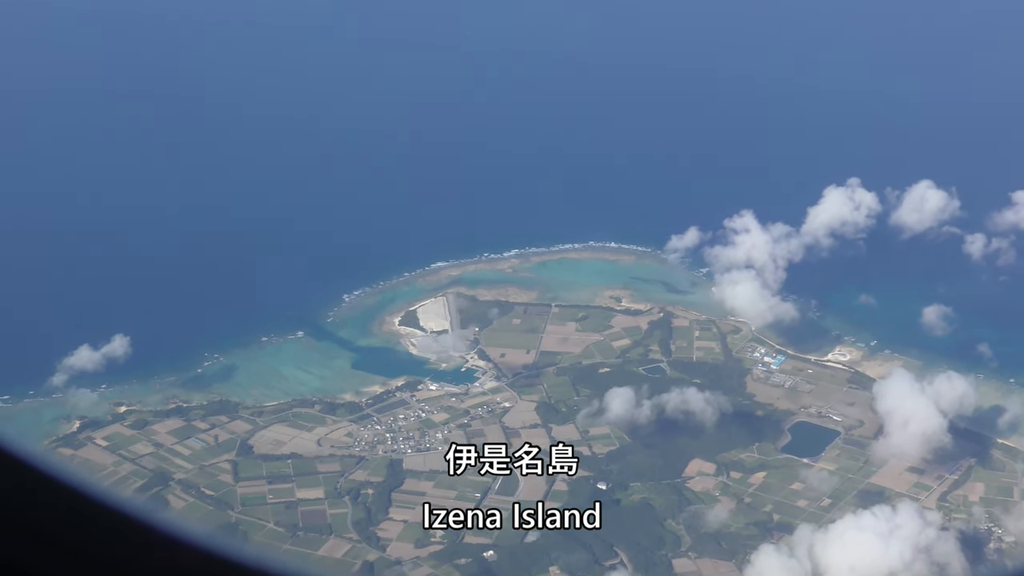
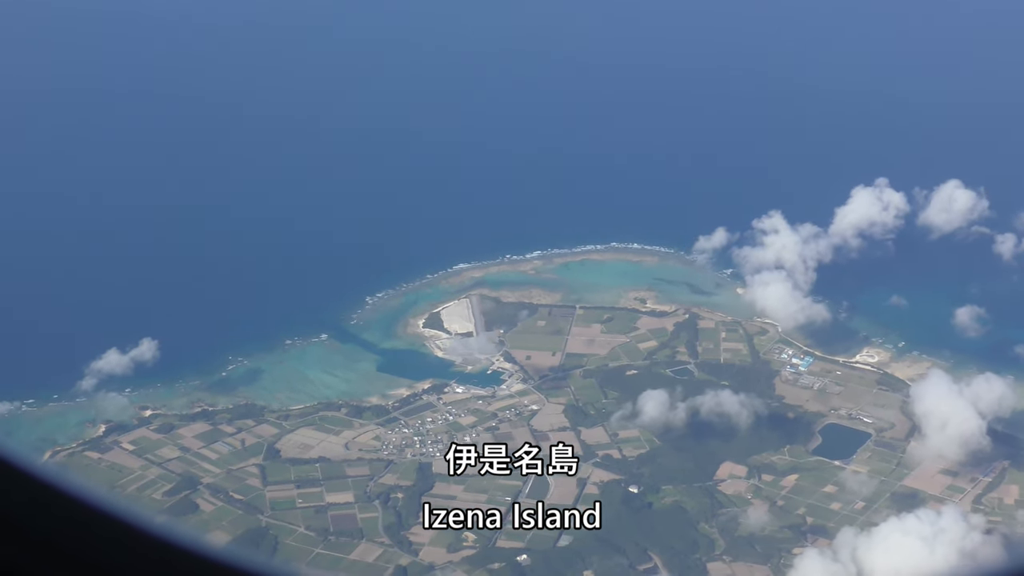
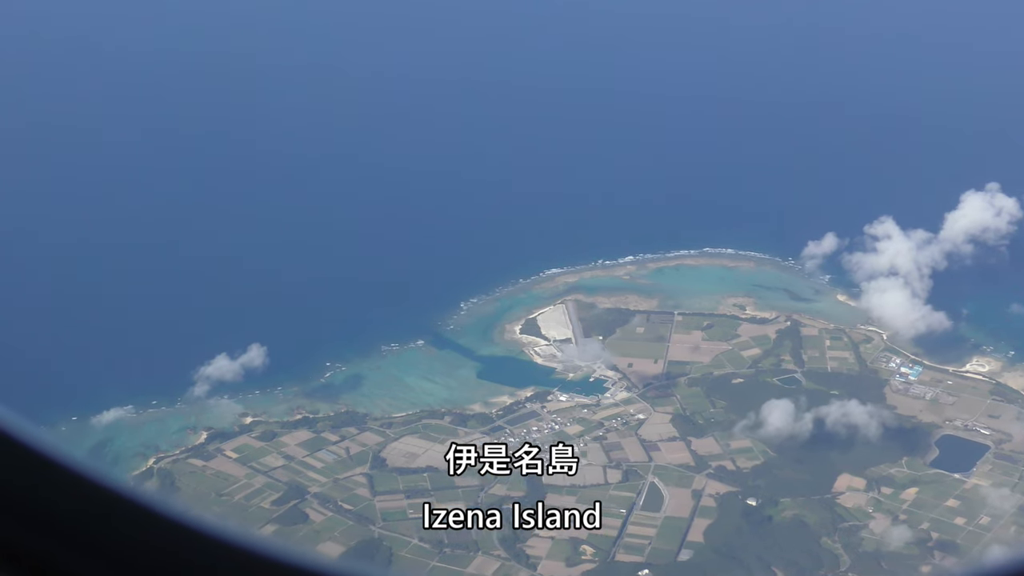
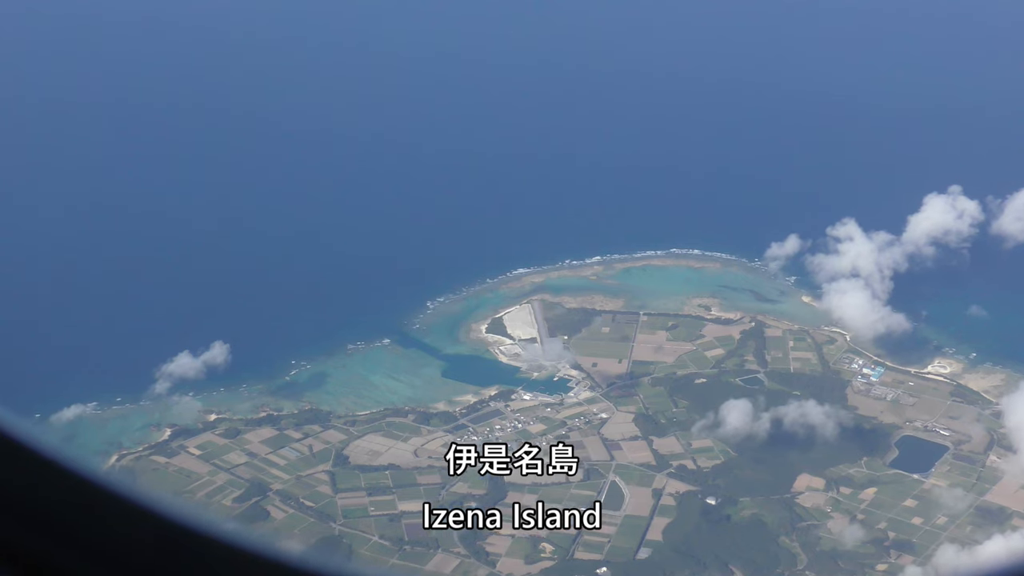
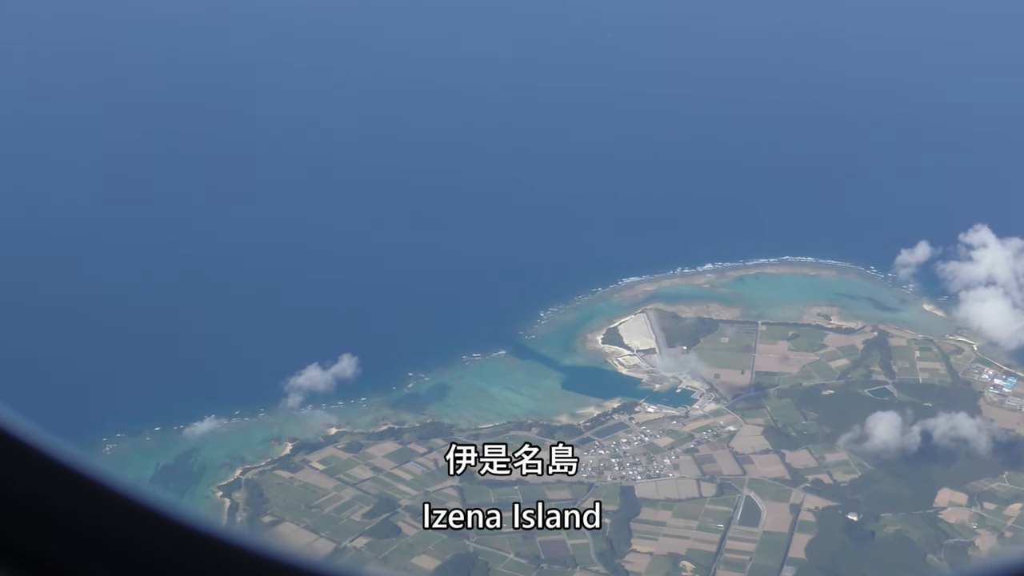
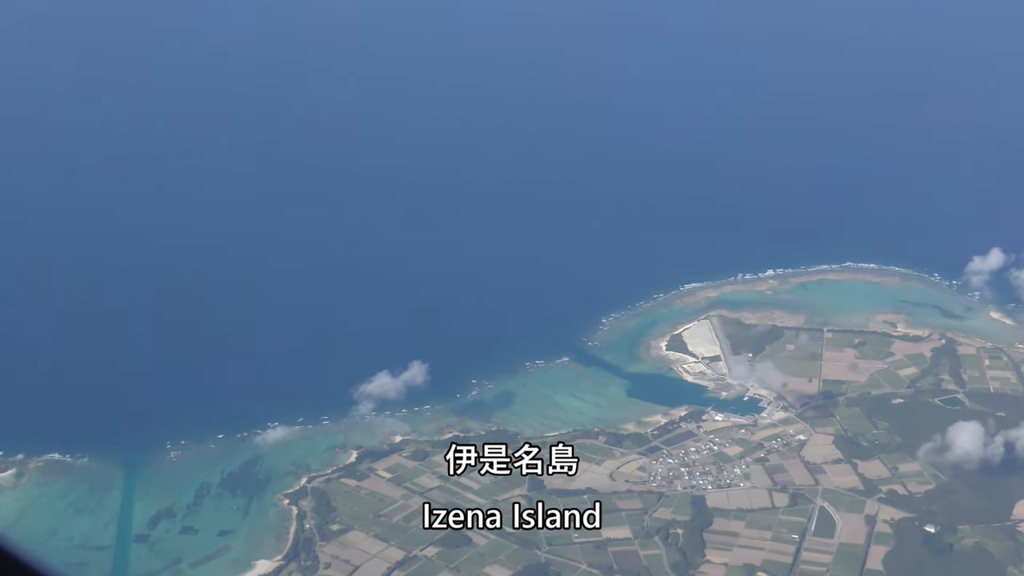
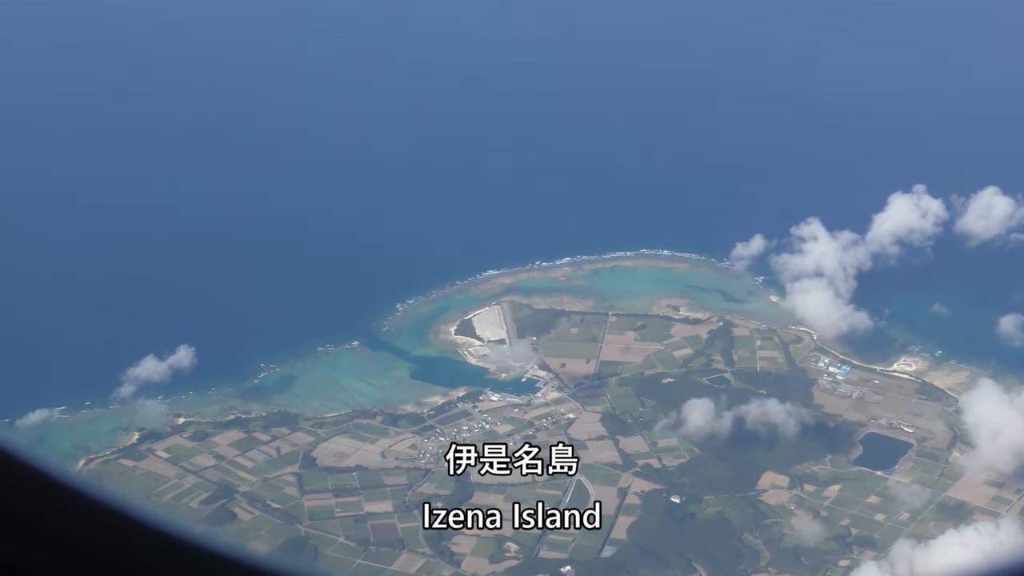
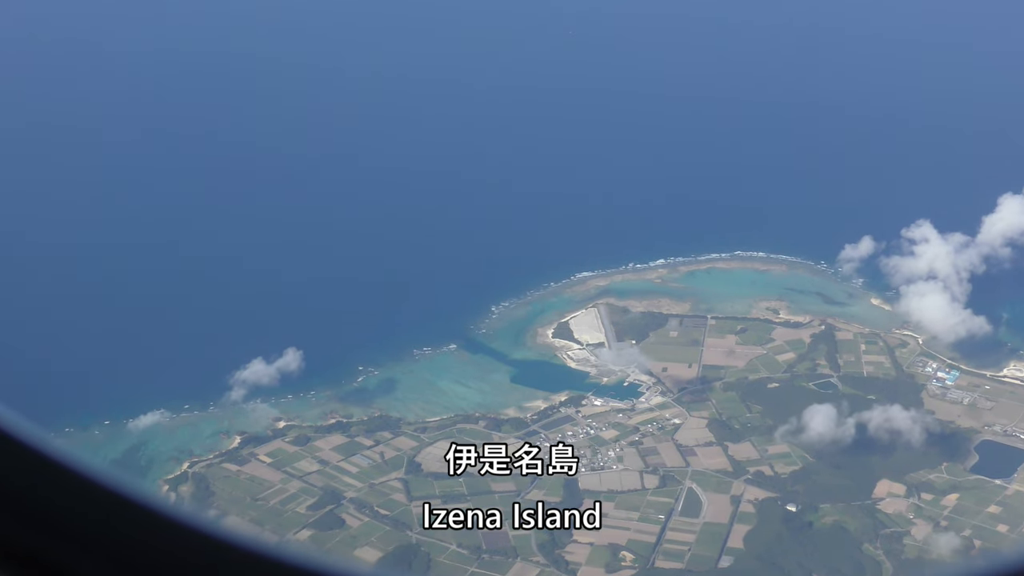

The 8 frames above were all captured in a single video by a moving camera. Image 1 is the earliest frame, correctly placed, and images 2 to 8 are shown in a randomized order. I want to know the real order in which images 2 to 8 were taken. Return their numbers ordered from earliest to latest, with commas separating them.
2, 7, 4, 3, 8, 5, 6
